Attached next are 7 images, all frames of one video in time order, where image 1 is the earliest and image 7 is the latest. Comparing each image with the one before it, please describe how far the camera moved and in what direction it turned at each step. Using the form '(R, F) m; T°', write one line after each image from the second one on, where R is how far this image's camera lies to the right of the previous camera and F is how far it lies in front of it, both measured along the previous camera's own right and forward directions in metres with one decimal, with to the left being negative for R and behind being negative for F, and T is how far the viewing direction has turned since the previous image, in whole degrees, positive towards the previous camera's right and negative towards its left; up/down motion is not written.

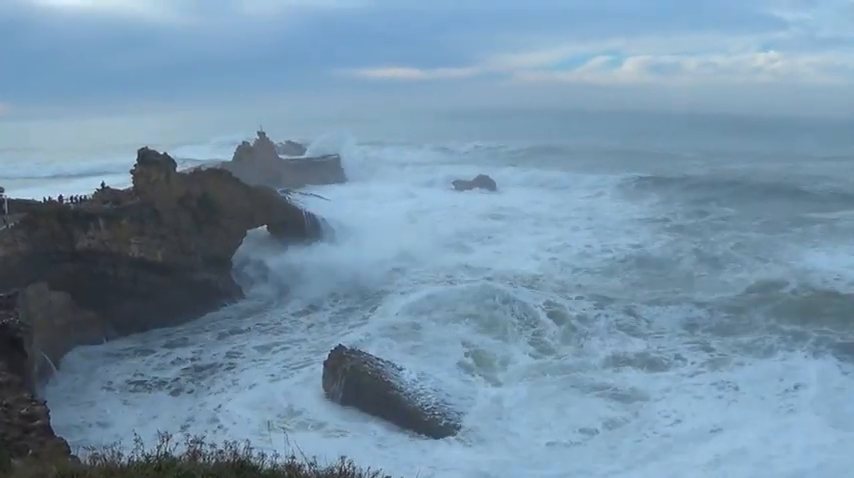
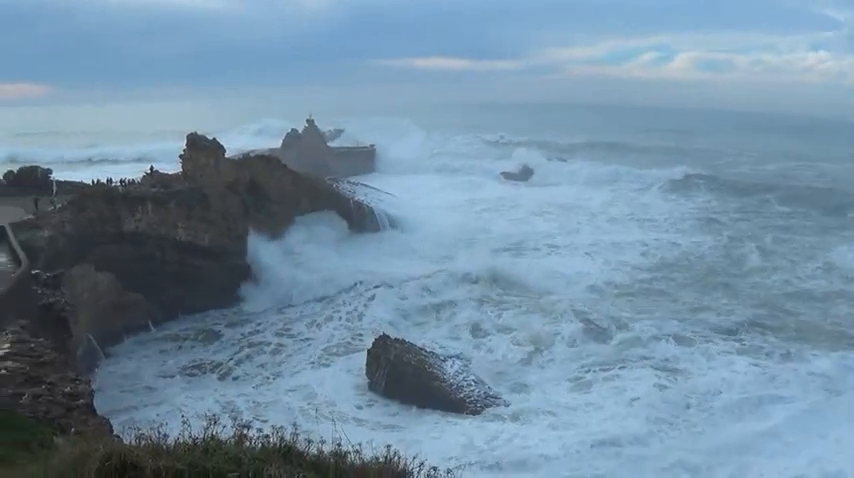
(-0.6, -0.1) m; 0°
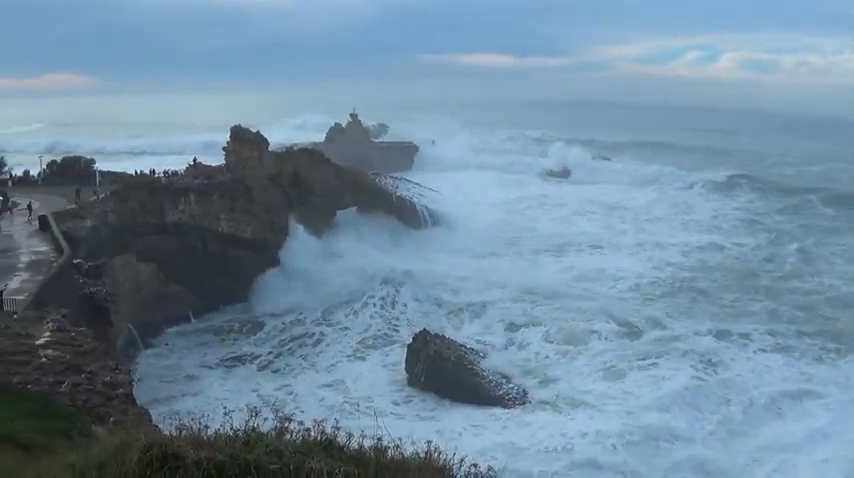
(-0.5, 0.0) m; -1°
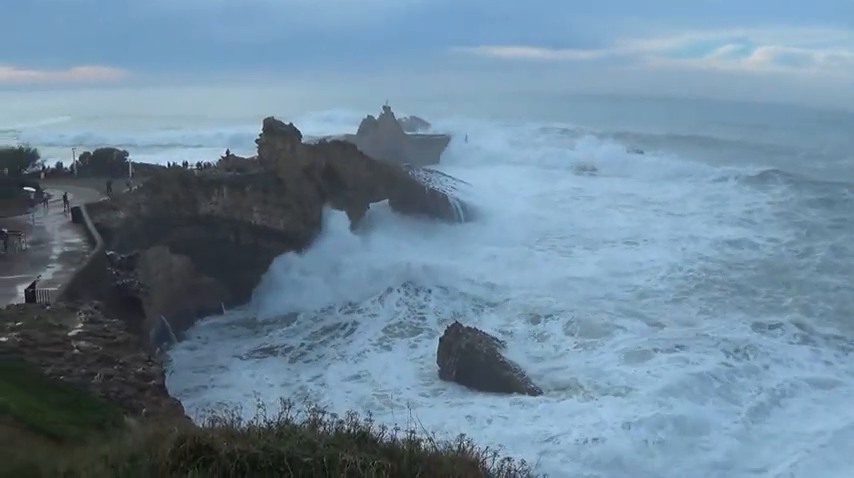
(-0.4, 0.0) m; -1°
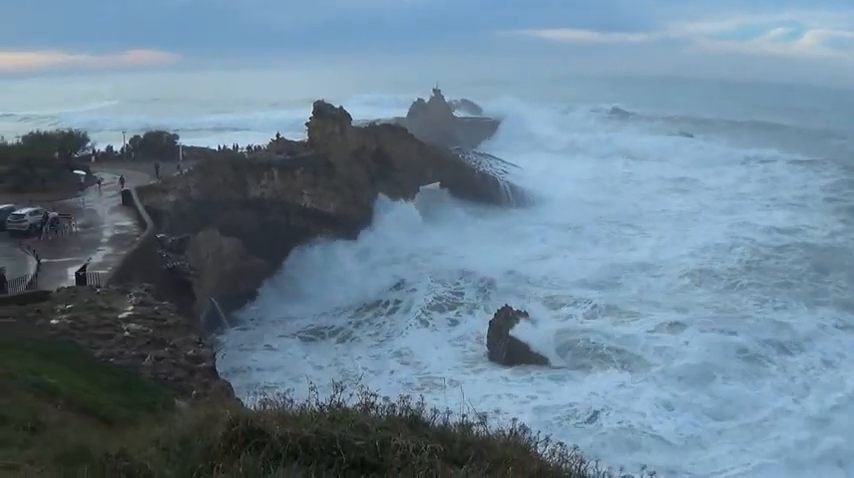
(-0.5, +0.1) m; -1°
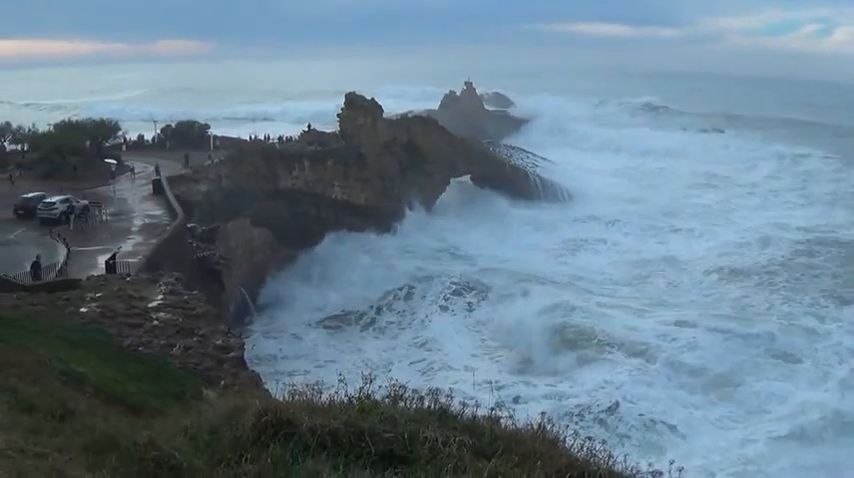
(-0.3, 0.0) m; -1°
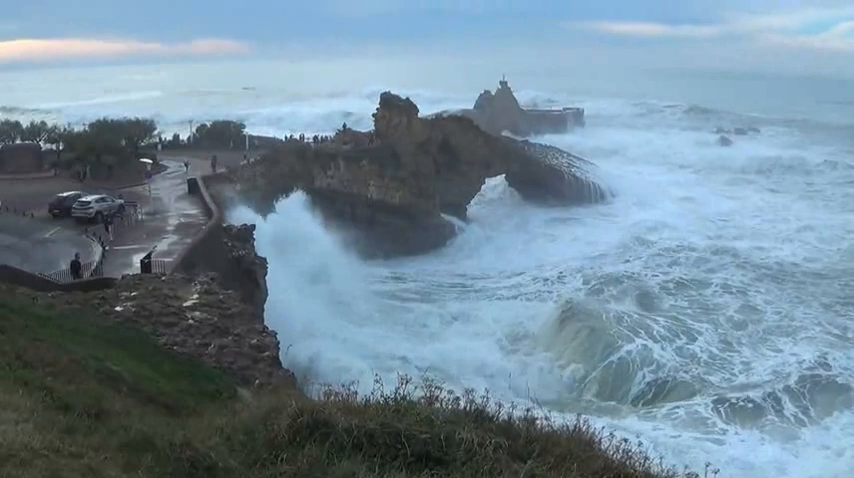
(-0.3, 0.0) m; -1°
